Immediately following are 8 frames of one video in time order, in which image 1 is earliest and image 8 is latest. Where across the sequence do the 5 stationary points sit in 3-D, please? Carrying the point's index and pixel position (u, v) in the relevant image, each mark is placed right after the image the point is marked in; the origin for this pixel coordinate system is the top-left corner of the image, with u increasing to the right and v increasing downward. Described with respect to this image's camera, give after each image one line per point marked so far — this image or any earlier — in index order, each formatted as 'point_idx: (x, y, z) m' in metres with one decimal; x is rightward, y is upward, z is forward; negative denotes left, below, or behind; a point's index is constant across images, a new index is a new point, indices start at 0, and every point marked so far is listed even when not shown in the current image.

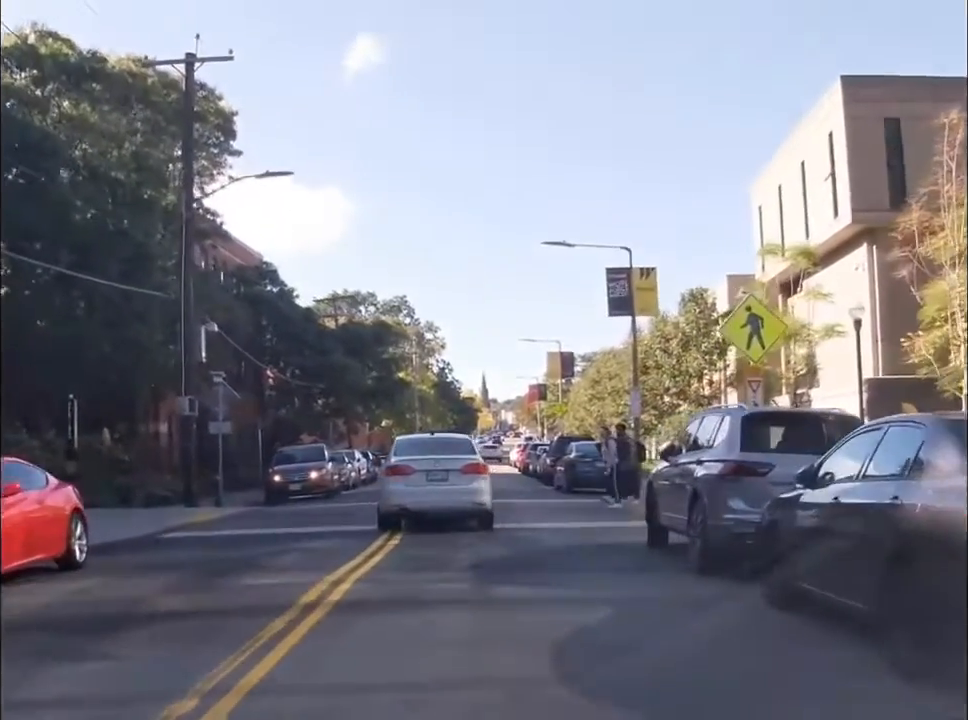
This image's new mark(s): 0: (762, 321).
0: (+3.7, +0.6, +18.2) m
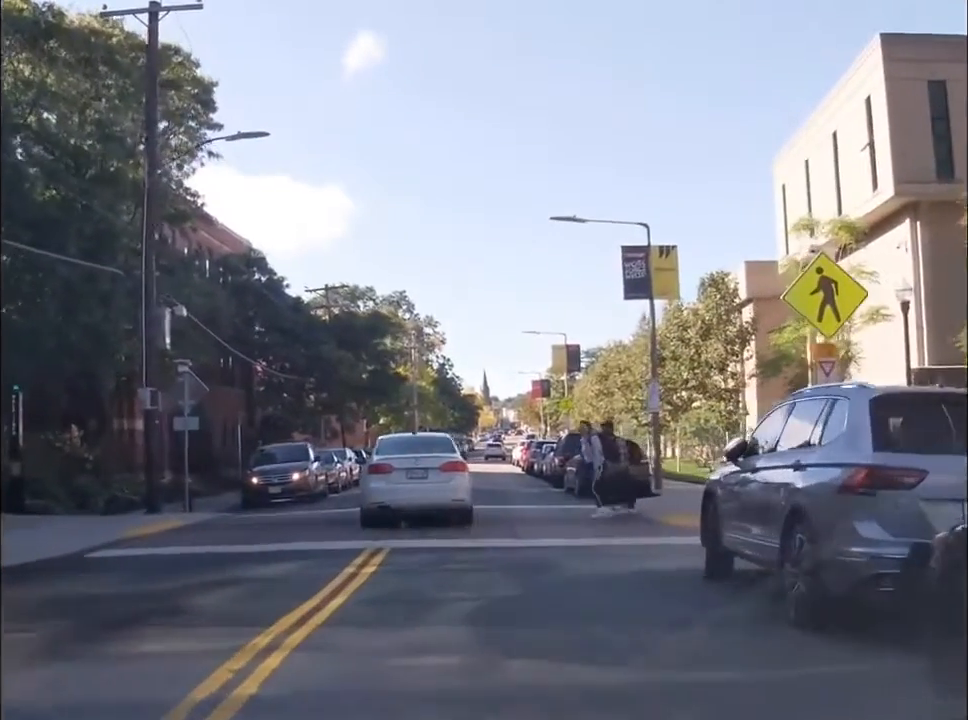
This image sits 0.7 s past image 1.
0: (+3.7, +0.8, +14.6) m
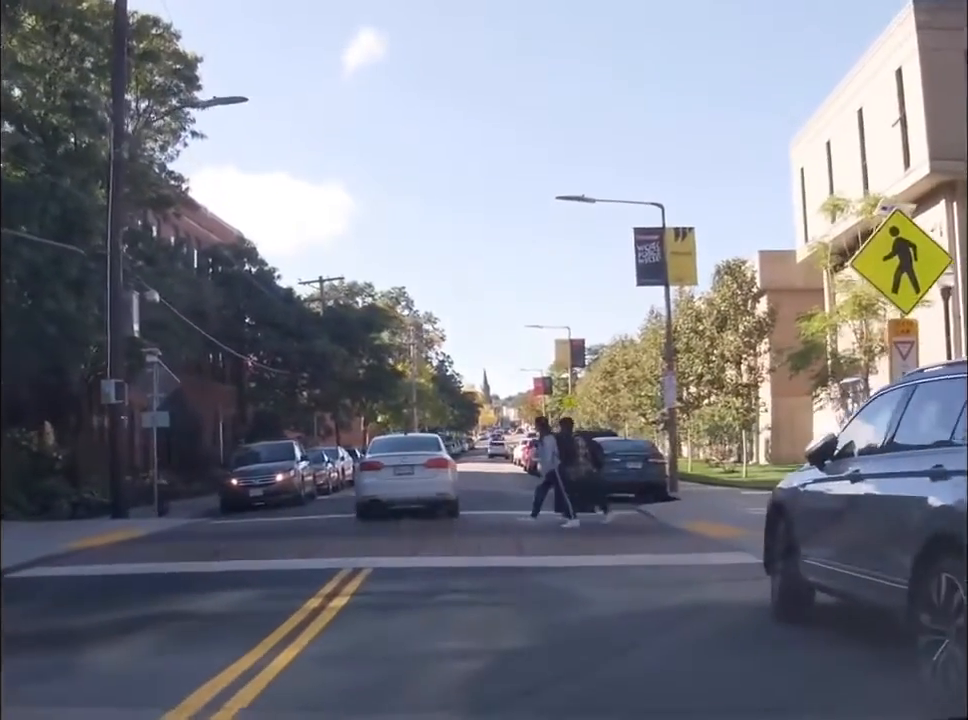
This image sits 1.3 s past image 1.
0: (+3.8, +1.0, +12.0) m
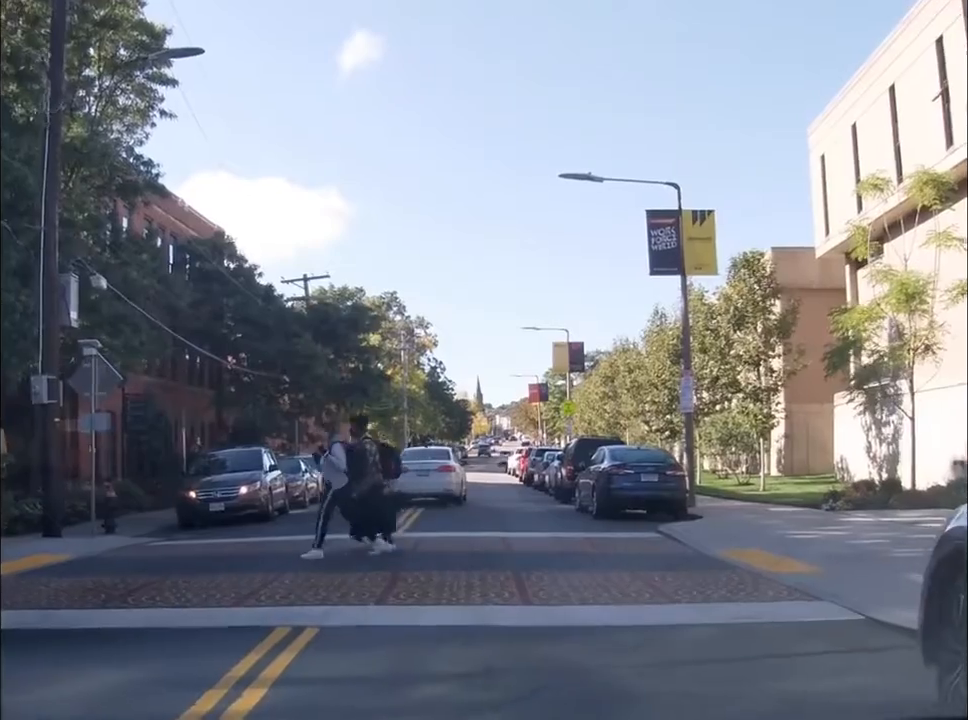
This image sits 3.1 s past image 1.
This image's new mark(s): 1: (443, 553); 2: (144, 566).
0: (+3.7, +1.1, +8.6) m
1: (-0.5, -2.3, +16.1) m
2: (-3.7, -2.3, +14.9) m
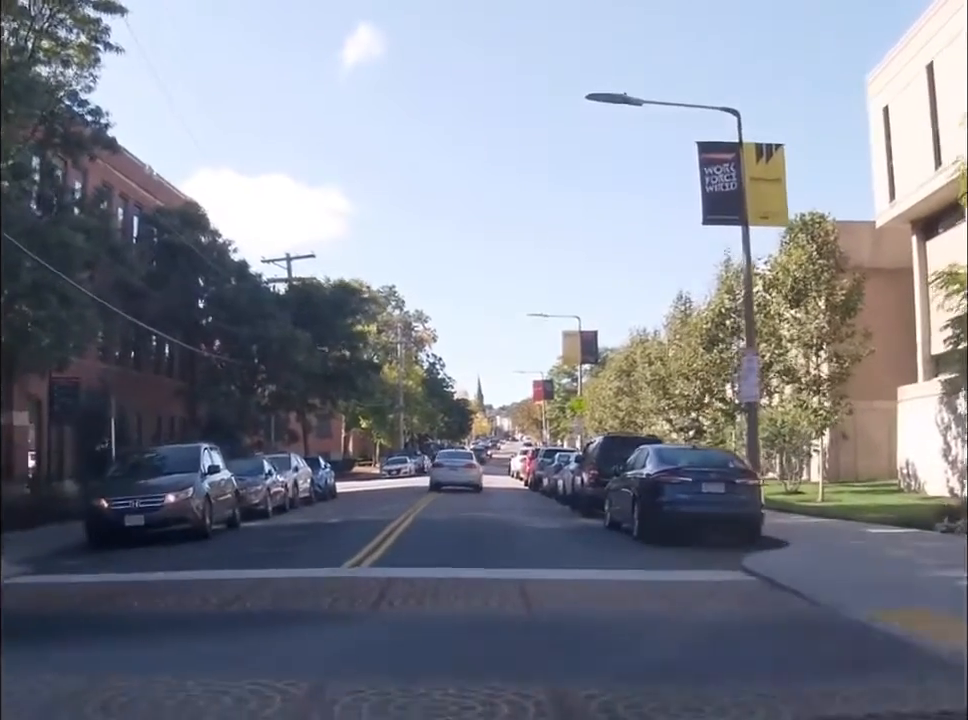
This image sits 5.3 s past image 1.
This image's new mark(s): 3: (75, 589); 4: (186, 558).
0: (+3.8, +1.5, +2.6) m
1: (-0.4, -1.9, +10.1) m
2: (-3.7, -1.8, +8.9) m
3: (-4.3, -2.3, +14.2) m
4: (-4.1, -2.6, +18.3) m
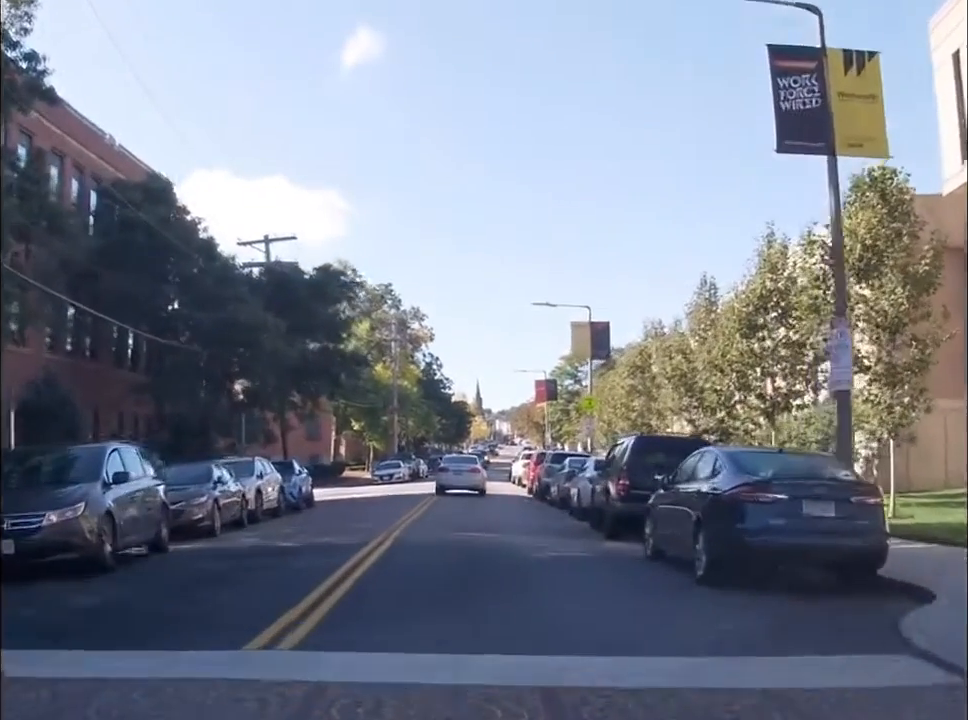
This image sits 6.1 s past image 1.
0: (+3.8, +1.9, -2.6) m
1: (-0.4, -1.6, +5.0) m
2: (-3.7, -1.5, +3.7) m
3: (-4.3, -1.9, +9.1) m
4: (-4.1, -2.3, +13.1) m
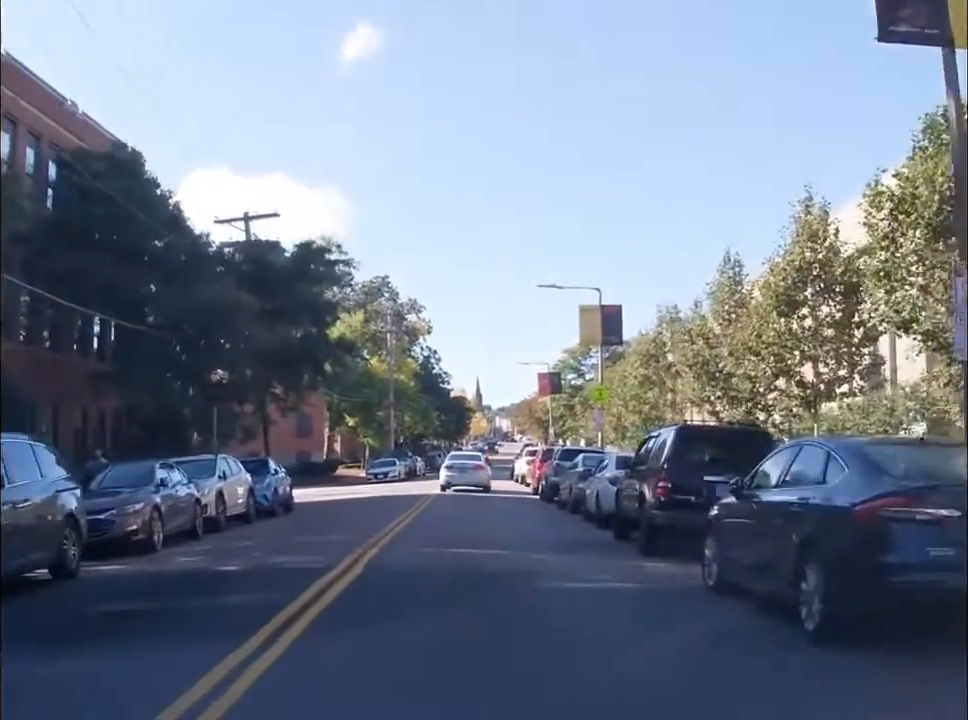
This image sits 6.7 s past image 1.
0: (+3.8, +2.2, -6.5) m
1: (-0.4, -1.3, +1.0) m
2: (-3.7, -1.2, -0.3) m
3: (-4.3, -1.7, +5.1) m
4: (-4.1, -2.0, +9.1) m
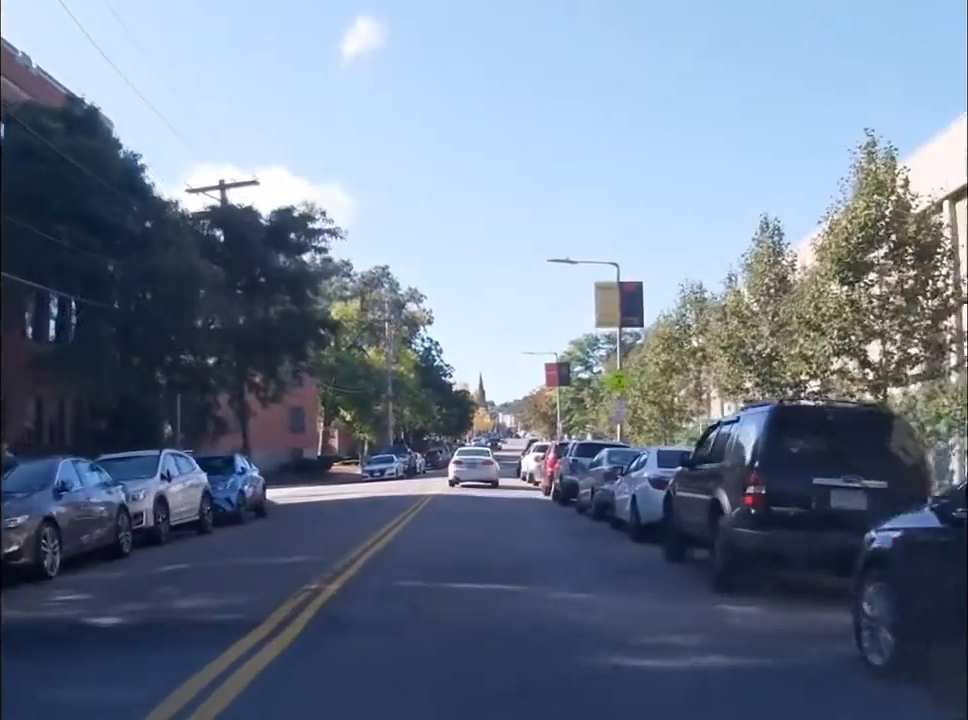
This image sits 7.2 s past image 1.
0: (+3.8, +2.5, -11.1) m
1: (-0.4, -0.9, -3.5) m
2: (-3.6, -0.9, -4.8) m
3: (-4.2, -1.3, +0.6) m
4: (-4.0, -1.6, +4.6) m
